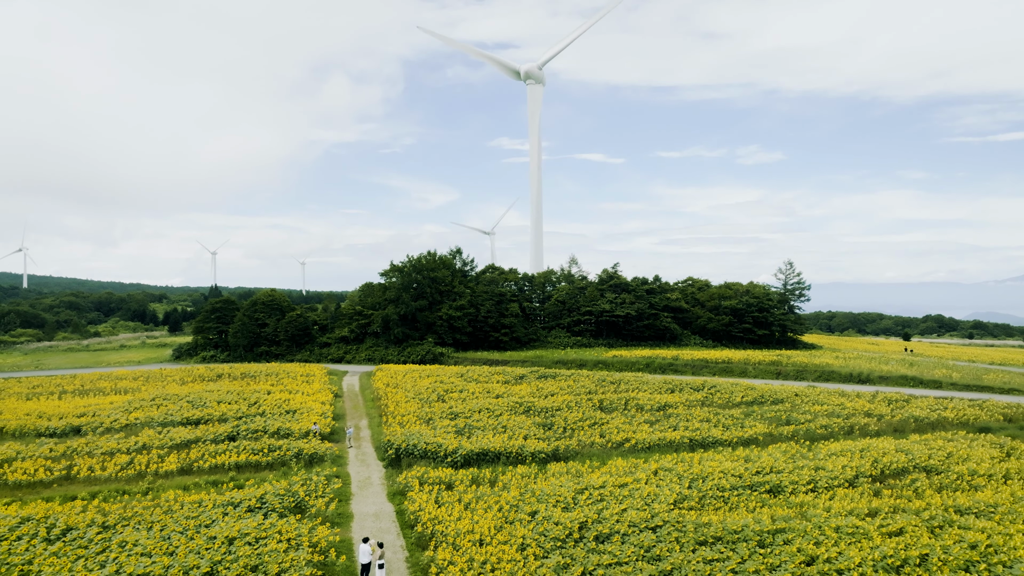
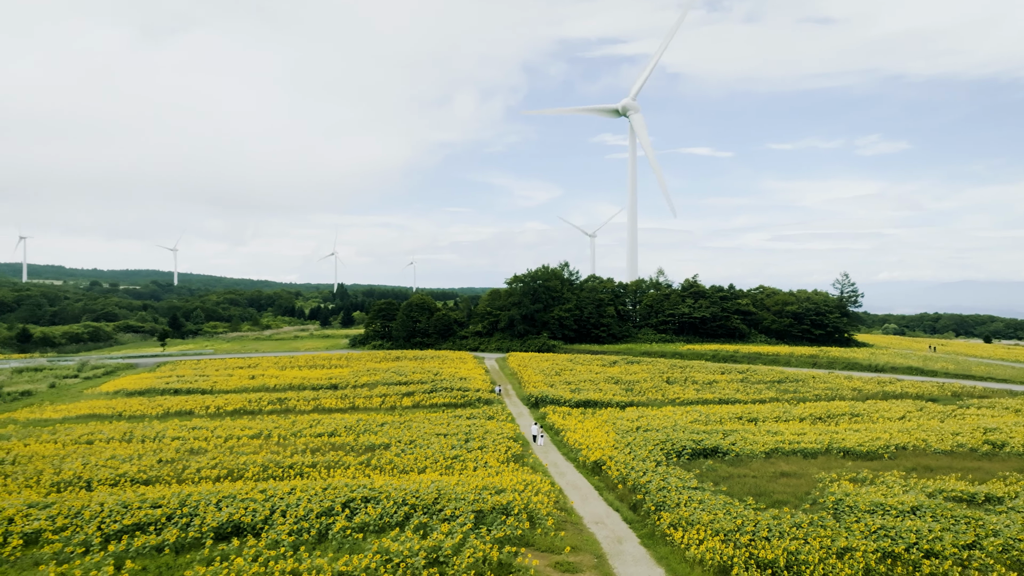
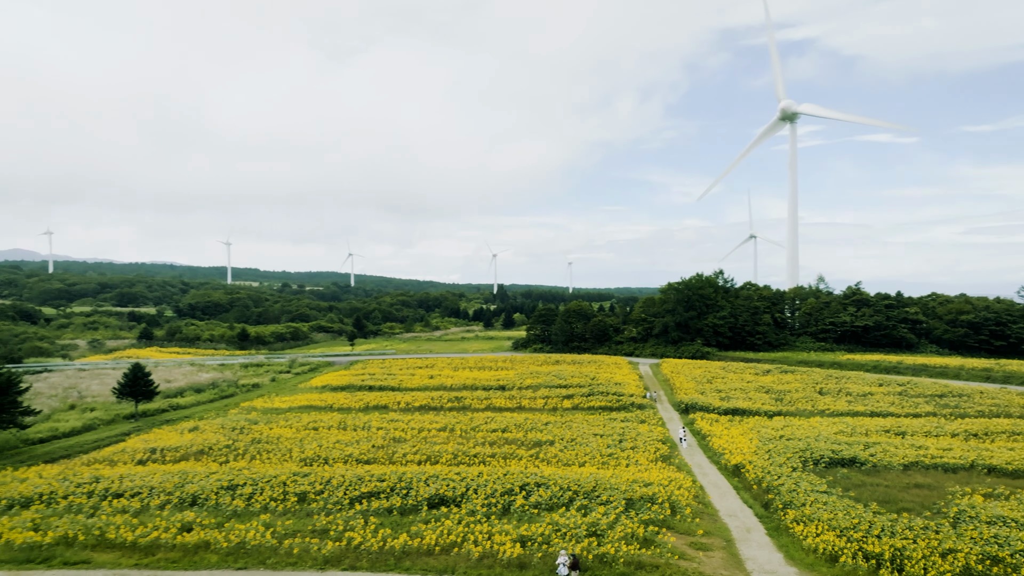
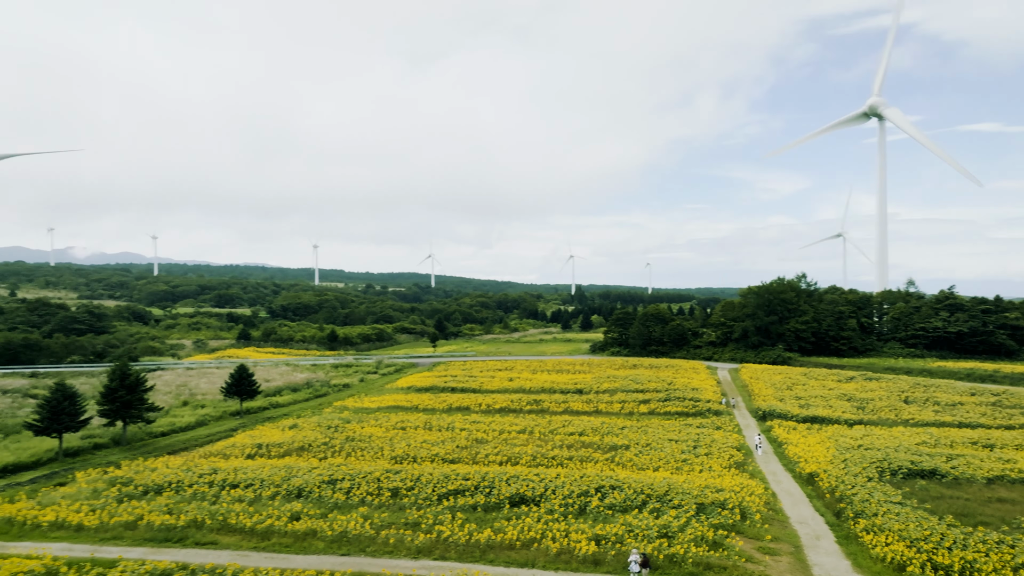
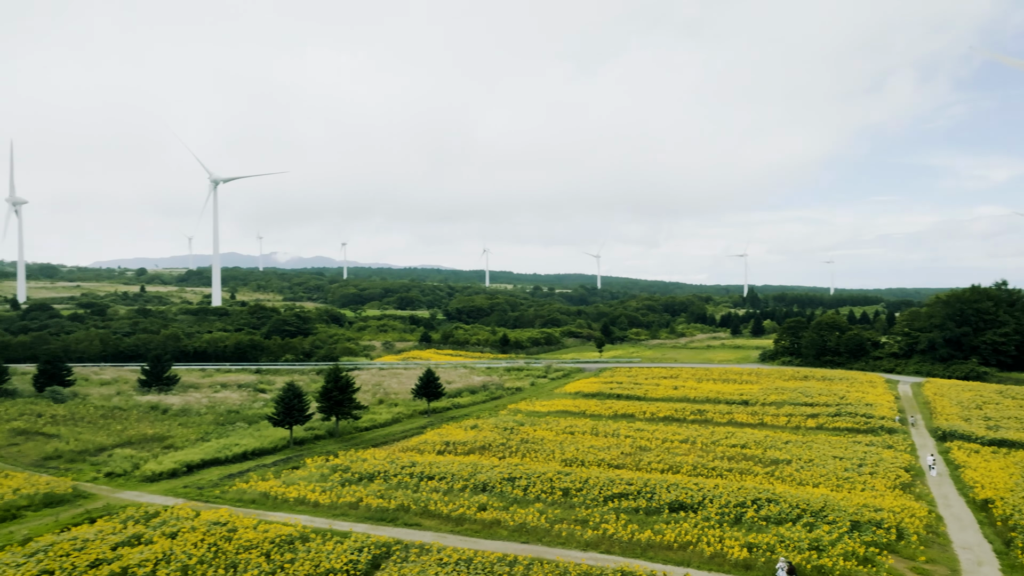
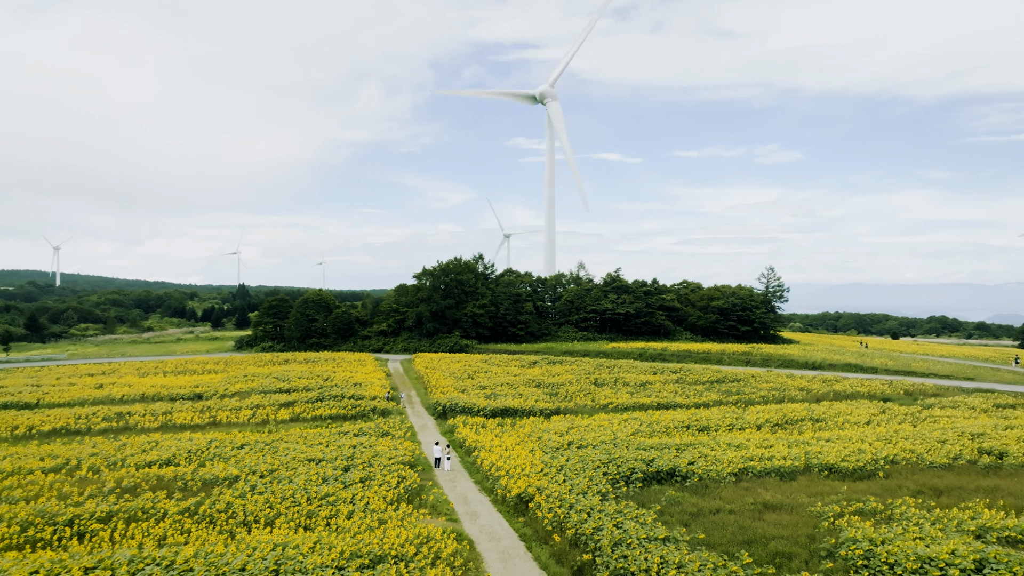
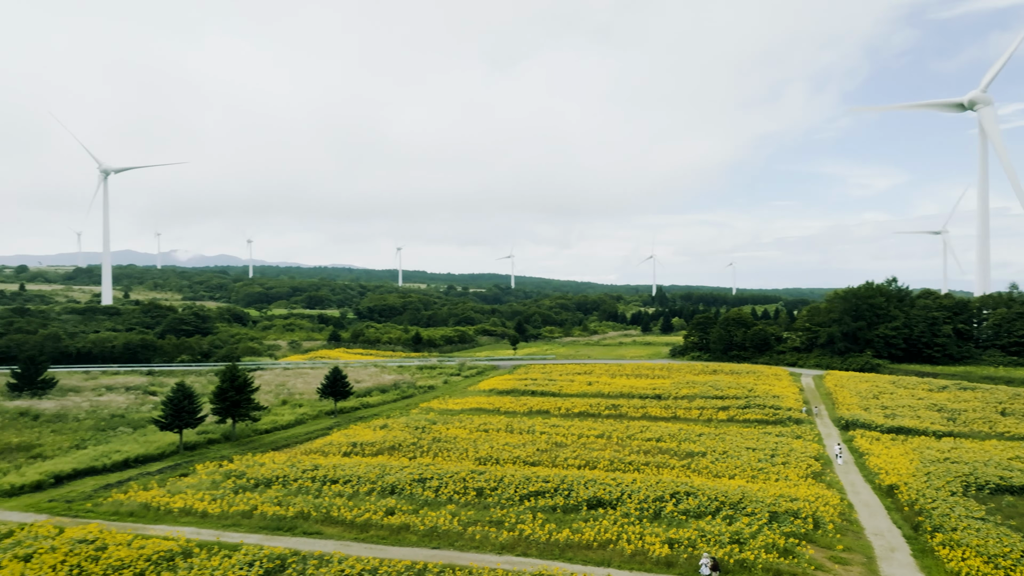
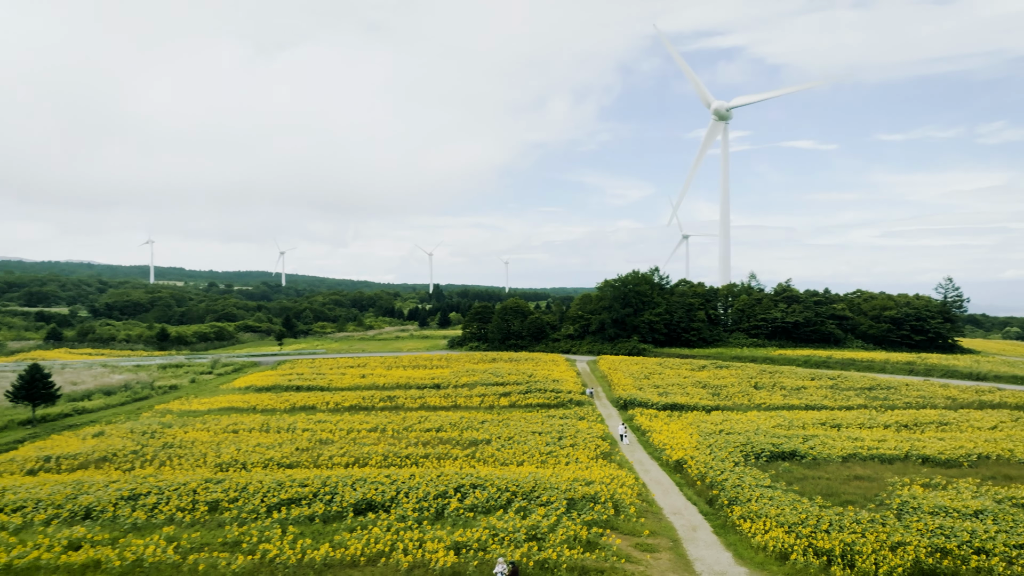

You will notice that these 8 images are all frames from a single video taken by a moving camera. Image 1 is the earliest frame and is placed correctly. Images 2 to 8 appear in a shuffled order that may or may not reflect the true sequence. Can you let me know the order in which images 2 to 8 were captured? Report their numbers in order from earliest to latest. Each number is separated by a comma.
6, 2, 8, 3, 4, 7, 5
